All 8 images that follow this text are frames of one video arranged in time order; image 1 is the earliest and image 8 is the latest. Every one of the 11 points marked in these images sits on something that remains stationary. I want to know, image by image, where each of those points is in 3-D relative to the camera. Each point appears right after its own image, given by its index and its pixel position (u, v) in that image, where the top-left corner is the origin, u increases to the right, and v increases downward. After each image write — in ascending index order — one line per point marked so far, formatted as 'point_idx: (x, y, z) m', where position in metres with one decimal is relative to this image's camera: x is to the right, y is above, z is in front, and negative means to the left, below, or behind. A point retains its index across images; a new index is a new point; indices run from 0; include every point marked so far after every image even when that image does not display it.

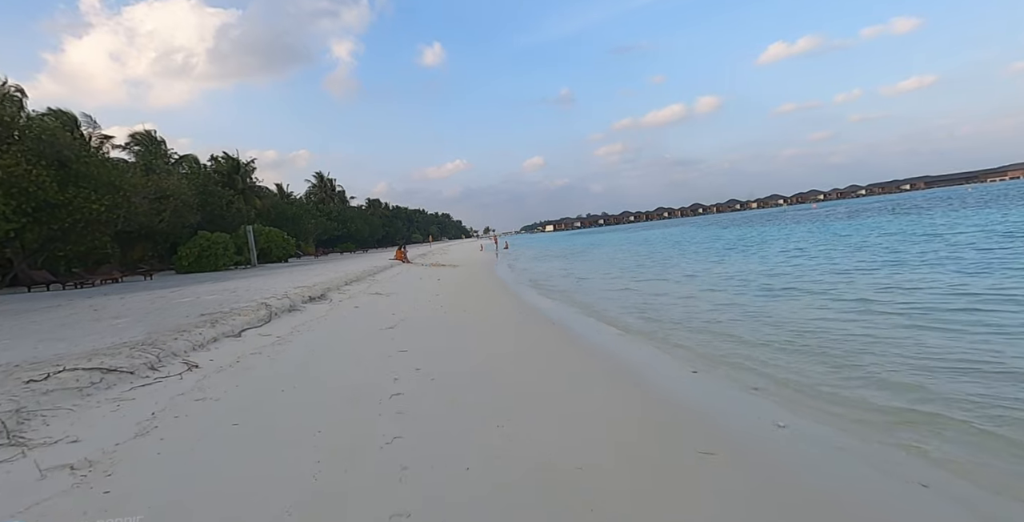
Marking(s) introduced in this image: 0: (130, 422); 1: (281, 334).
0: (-3.0, -1.3, +3.8) m
1: (-3.7, -1.2, +7.7) m
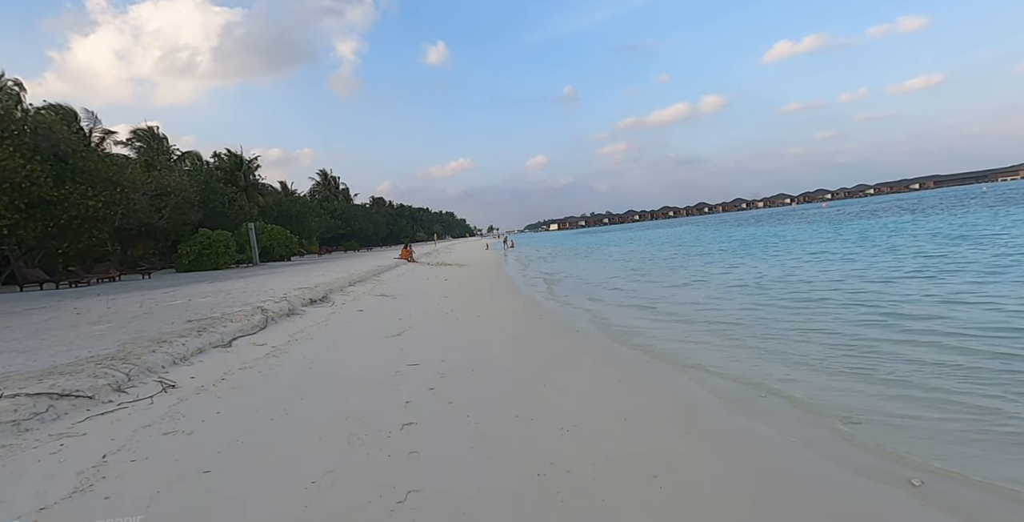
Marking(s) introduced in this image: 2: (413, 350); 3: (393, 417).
0: (-2.7, -1.3, +3.0) m
1: (-3.4, -1.2, +6.9) m
2: (-1.5, -1.4, +7.3) m
3: (-1.1, -1.5, +4.4) m
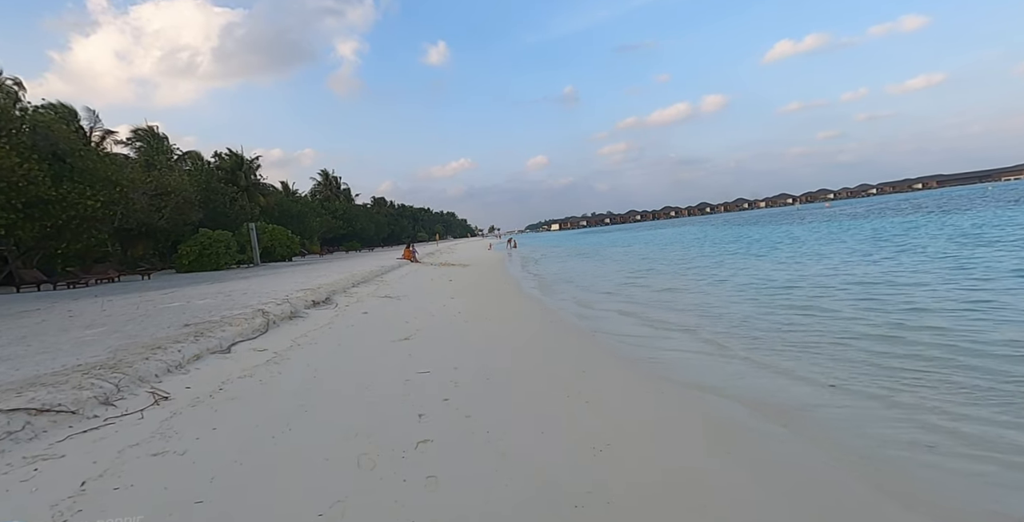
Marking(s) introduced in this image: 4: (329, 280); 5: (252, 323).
0: (-2.5, -1.3, +2.6) m
1: (-3.2, -1.2, +6.5) m
2: (-1.3, -1.4, +6.9) m
3: (-0.9, -1.5, +4.1) m
4: (-5.9, -0.6, +15.5) m
5: (-4.0, -1.0, +7.6) m
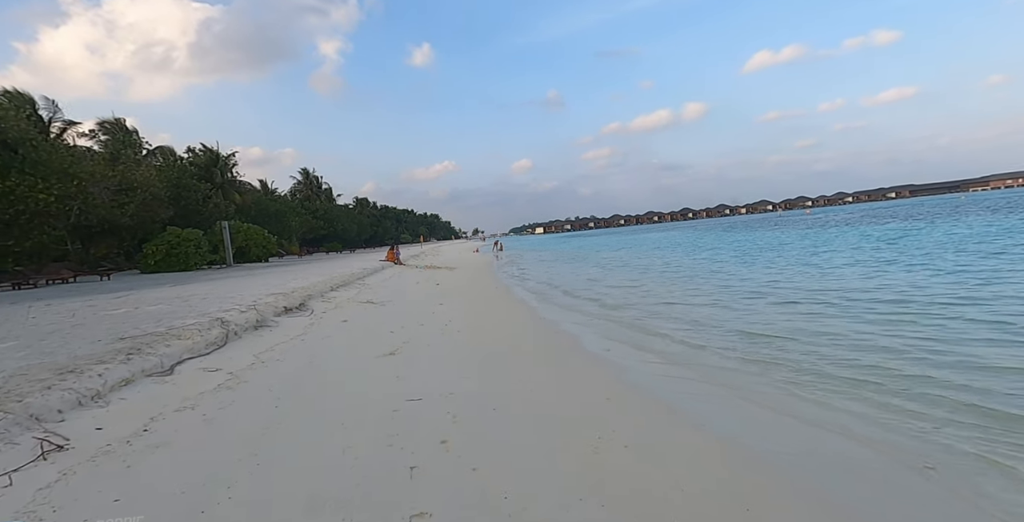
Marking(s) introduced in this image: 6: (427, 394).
0: (-2.3, -1.3, +1.4) m
1: (-3.1, -1.2, +5.3) m
2: (-1.2, -1.4, +5.8) m
3: (-0.7, -1.5, +3.0) m
4: (-6.1, -0.7, +14.2) m
5: (-4.0, -1.0, +6.4) m
6: (-0.9, -1.4, +5.3) m
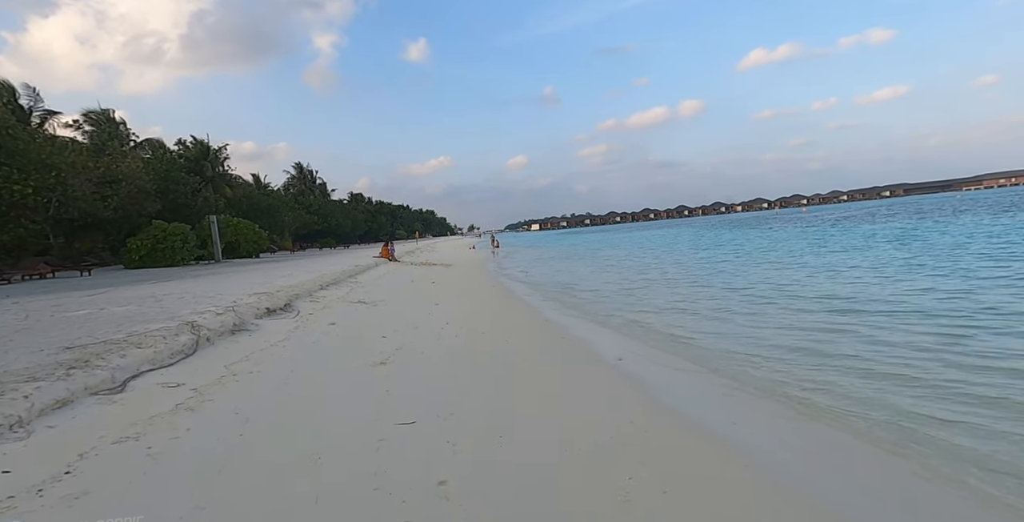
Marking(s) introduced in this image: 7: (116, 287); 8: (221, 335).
0: (-2.2, -1.3, +0.7) m
1: (-3.0, -1.2, +4.6) m
2: (-1.2, -1.4, +5.1) m
3: (-0.6, -1.5, +2.3) m
4: (-6.1, -0.6, +13.4) m
5: (-3.9, -0.9, +5.6) m
6: (-0.9, -1.4, +4.6) m
7: (-10.2, -0.7, +12.5) m
8: (-3.9, -1.0, +6.5) m
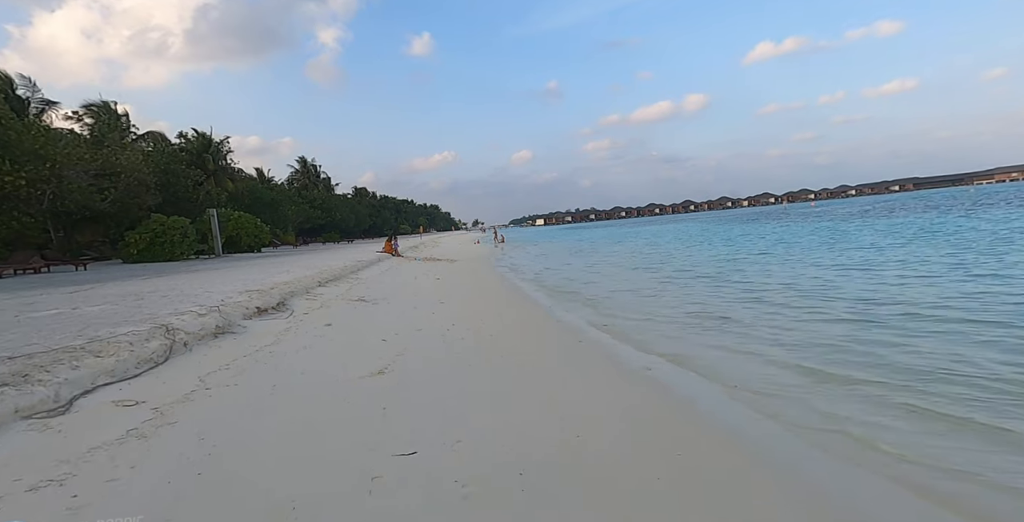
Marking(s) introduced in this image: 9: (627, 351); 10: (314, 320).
0: (-2.0, -1.3, 0.0) m
1: (-2.8, -1.1, +3.9) m
2: (-1.0, -1.3, +4.4) m
3: (-0.5, -1.5, +1.6) m
4: (-5.9, -0.4, +12.7) m
5: (-3.7, -0.9, +4.9) m
6: (-0.7, -1.4, +3.9) m
7: (-10.0, -0.5, +11.9) m
8: (-3.7, -0.9, +5.8) m
9: (+1.6, -1.4, +7.1) m
10: (-3.2, -1.0, +7.8) m
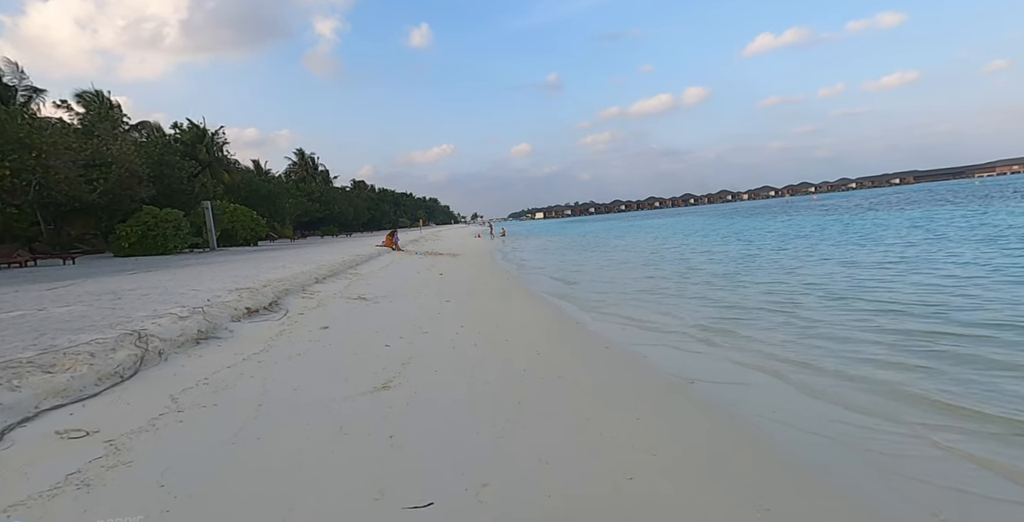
0: (-1.8, -1.3, -0.7) m
1: (-2.6, -1.1, +3.2) m
2: (-0.8, -1.3, +3.7) m
3: (-0.2, -1.5, +0.9) m
4: (-5.7, -0.3, +12.0) m
5: (-3.5, -0.9, +4.2) m
6: (-0.5, -1.4, +3.2) m
7: (-9.8, -0.4, +11.1) m
8: (-3.5, -0.9, +5.1) m
9: (+1.8, -1.4, +6.4) m
10: (-3.0, -0.9, +7.1) m
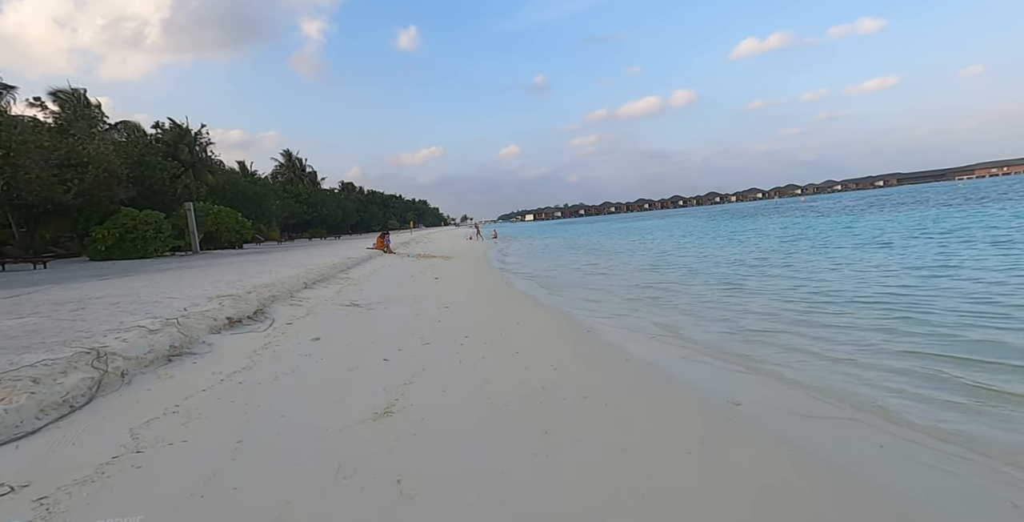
0: (-1.5, -1.4, -1.3) m
1: (-2.4, -1.2, +2.5) m
2: (-0.6, -1.4, +3.0) m
3: (0.0, -1.5, +0.2) m
4: (-5.6, -0.4, +11.3) m
5: (-3.3, -0.9, +3.5) m
6: (-0.2, -1.4, +2.5) m
7: (-9.7, -0.5, +10.3) m
8: (-3.3, -0.9, +4.4) m
9: (+2.0, -1.4, +5.8) m
10: (-2.8, -1.0, +6.4) m
